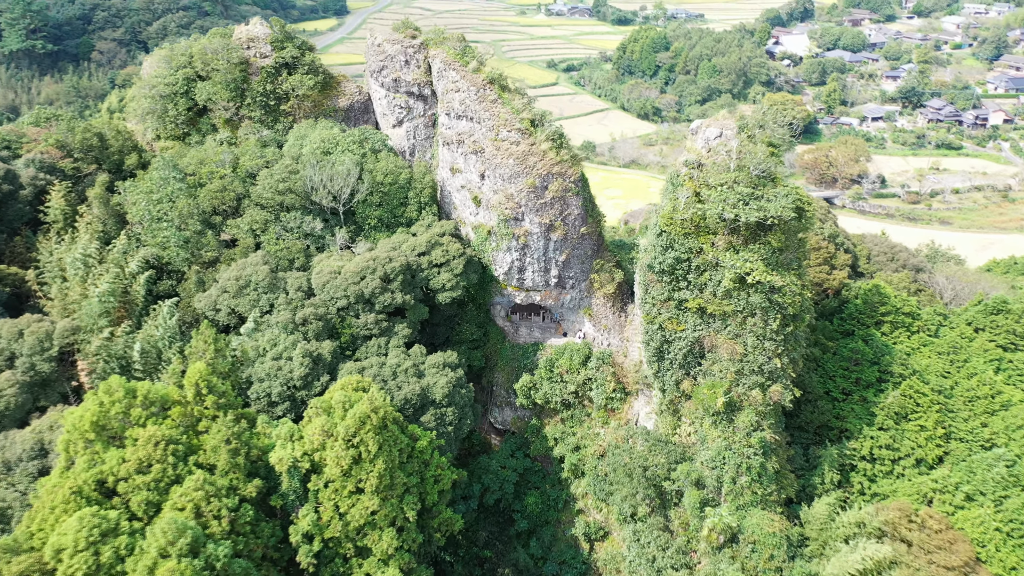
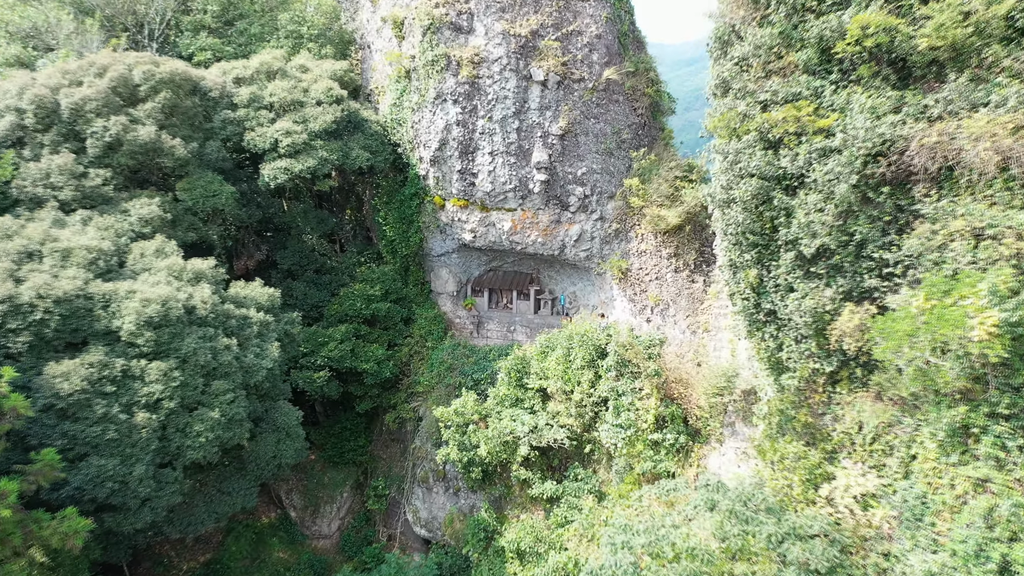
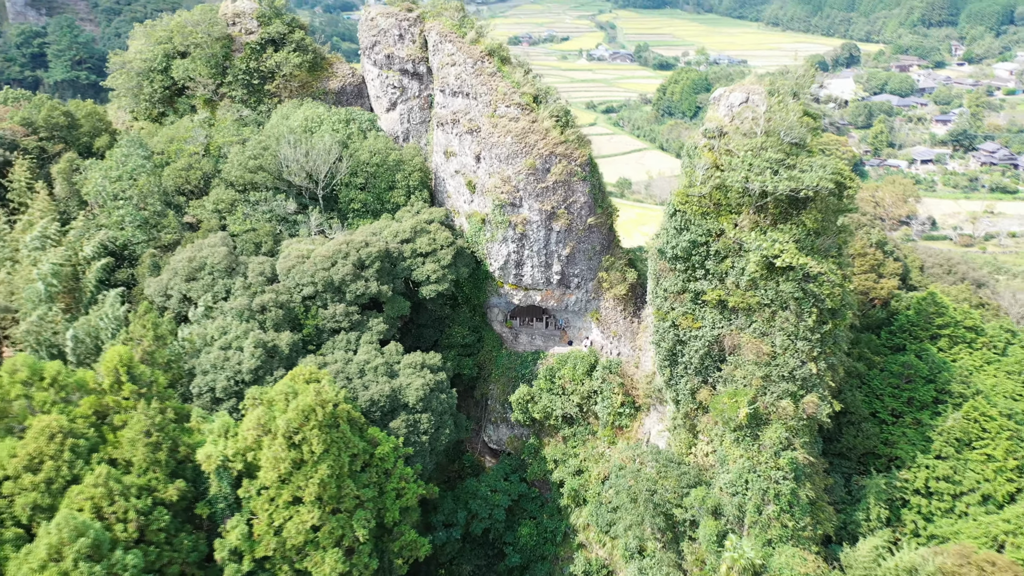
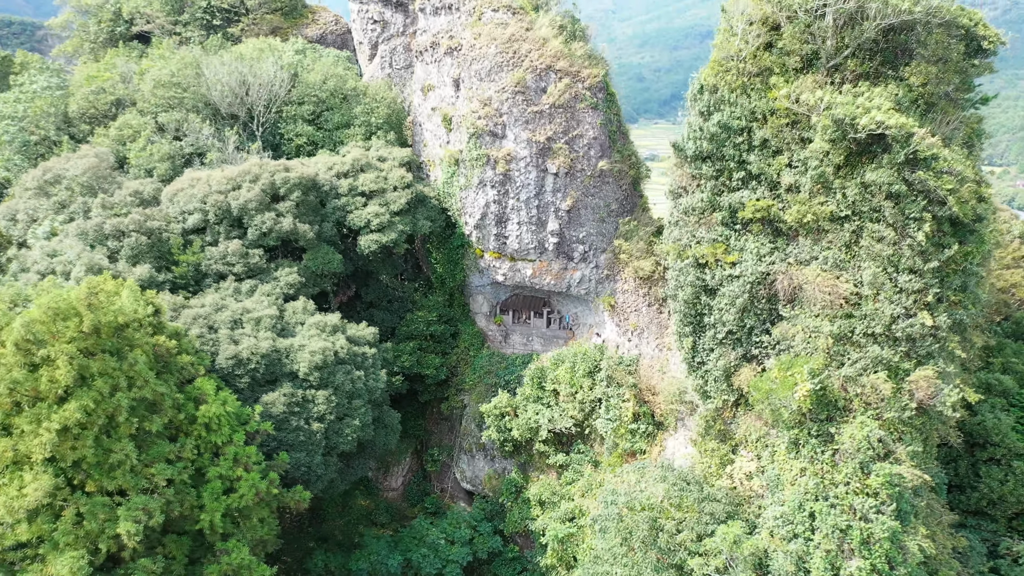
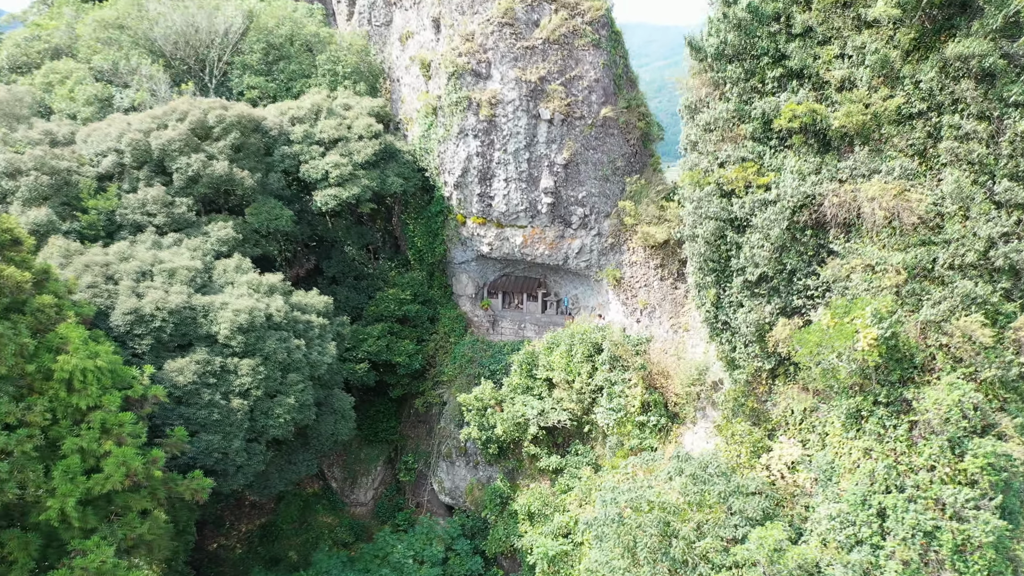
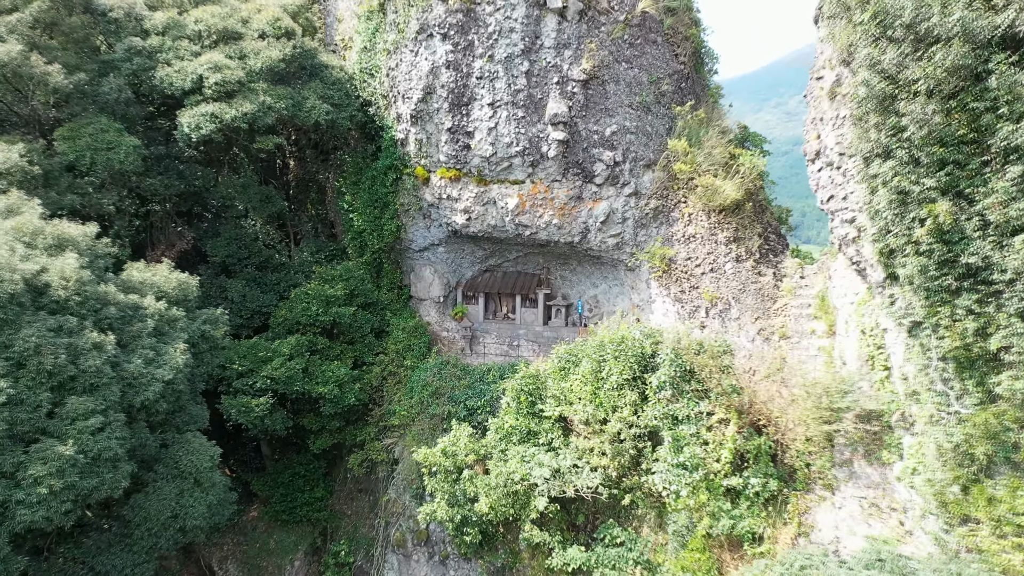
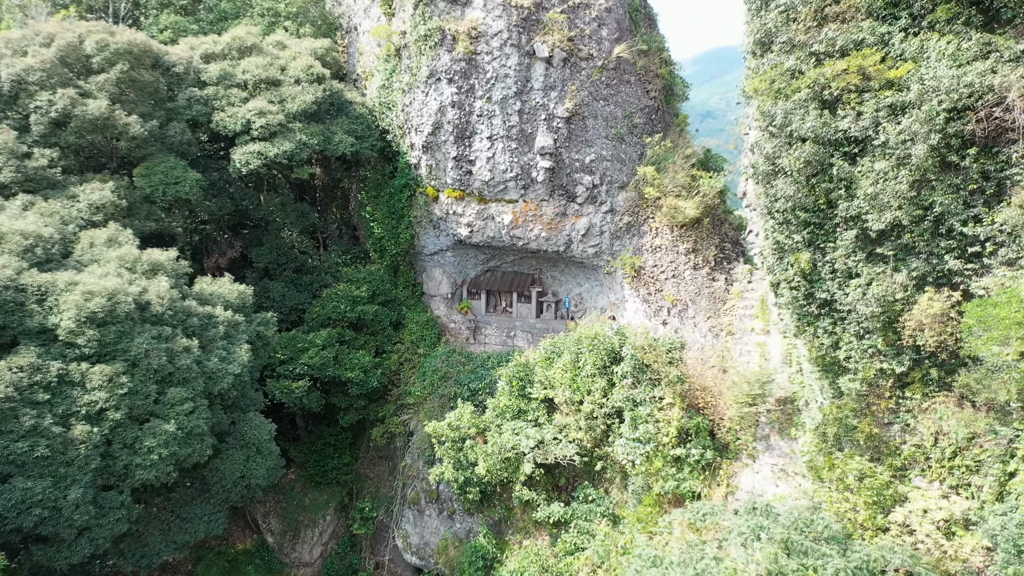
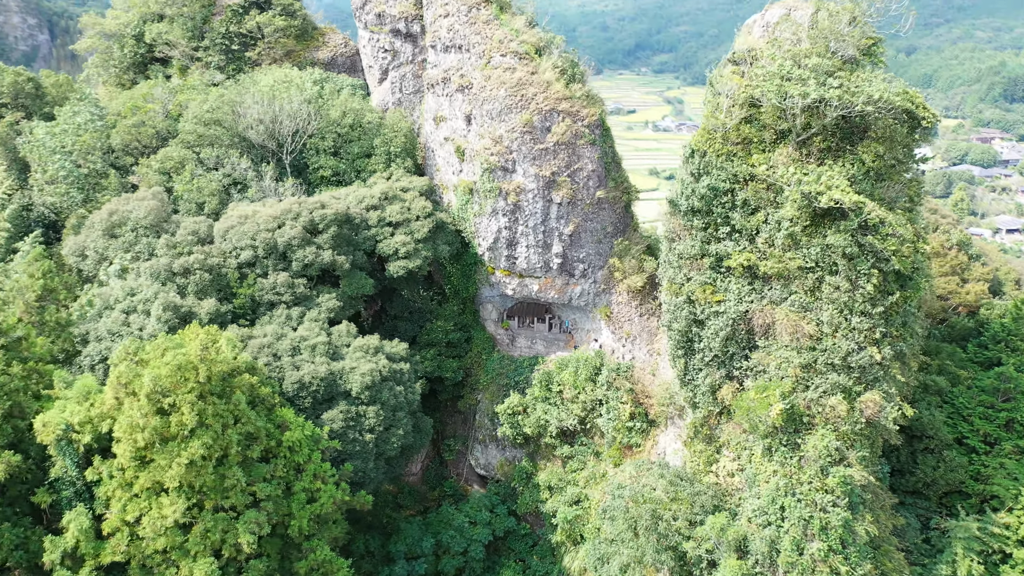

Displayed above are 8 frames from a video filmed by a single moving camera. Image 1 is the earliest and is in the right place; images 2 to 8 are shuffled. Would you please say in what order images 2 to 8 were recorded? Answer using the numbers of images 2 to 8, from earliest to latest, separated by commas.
3, 8, 4, 5, 2, 7, 6
